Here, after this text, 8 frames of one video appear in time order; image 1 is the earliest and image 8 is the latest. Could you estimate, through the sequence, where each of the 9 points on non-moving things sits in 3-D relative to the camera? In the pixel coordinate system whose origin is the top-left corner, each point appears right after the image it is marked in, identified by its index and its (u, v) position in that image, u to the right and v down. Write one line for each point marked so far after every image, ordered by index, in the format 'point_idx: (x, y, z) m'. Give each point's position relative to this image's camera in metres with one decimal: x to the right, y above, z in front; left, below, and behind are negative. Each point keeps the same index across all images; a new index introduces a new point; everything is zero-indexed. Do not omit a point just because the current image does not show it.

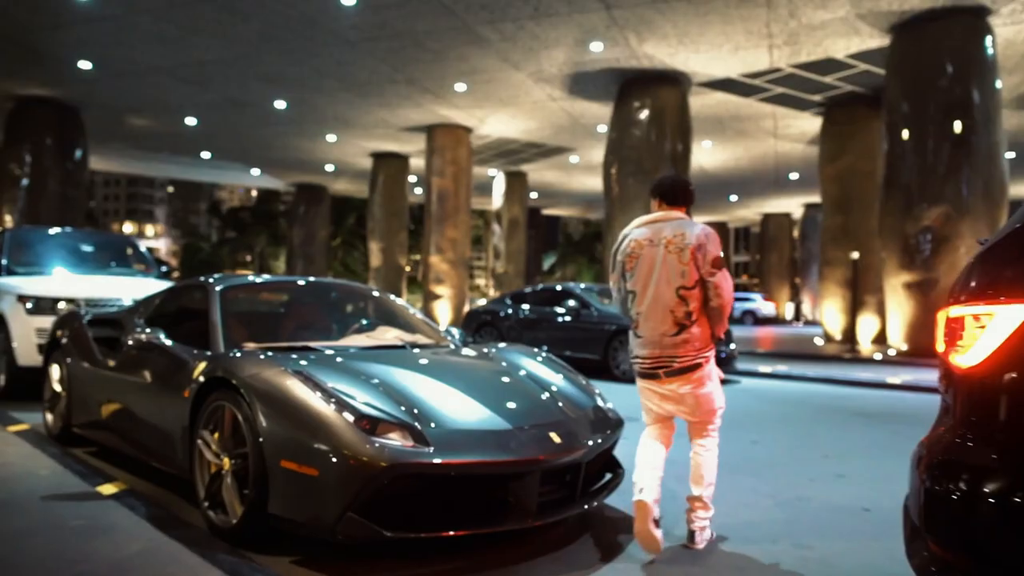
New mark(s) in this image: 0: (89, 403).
0: (-2.5, -0.7, +4.8) m
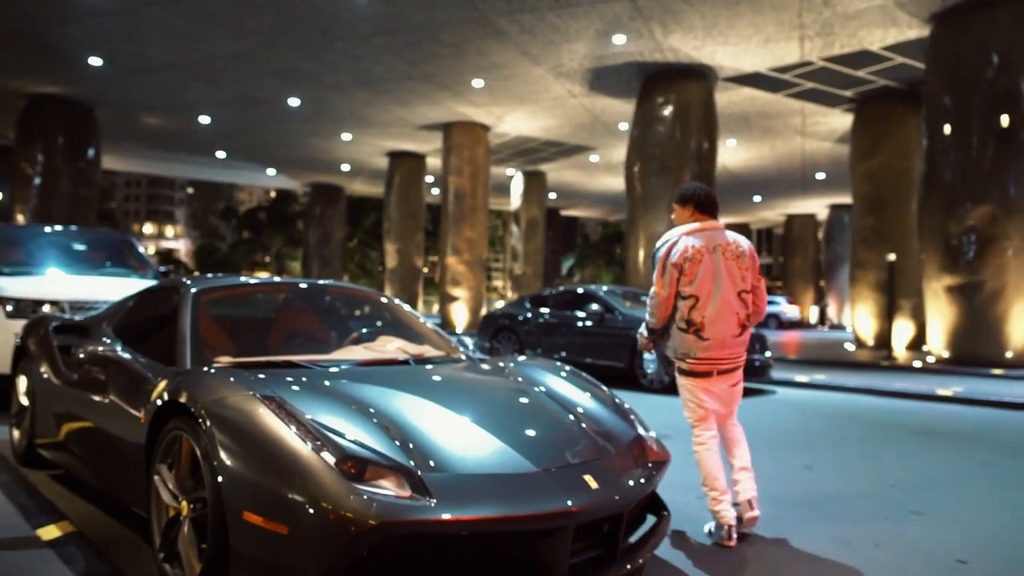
0: (-2.4, -0.7, +4.2) m
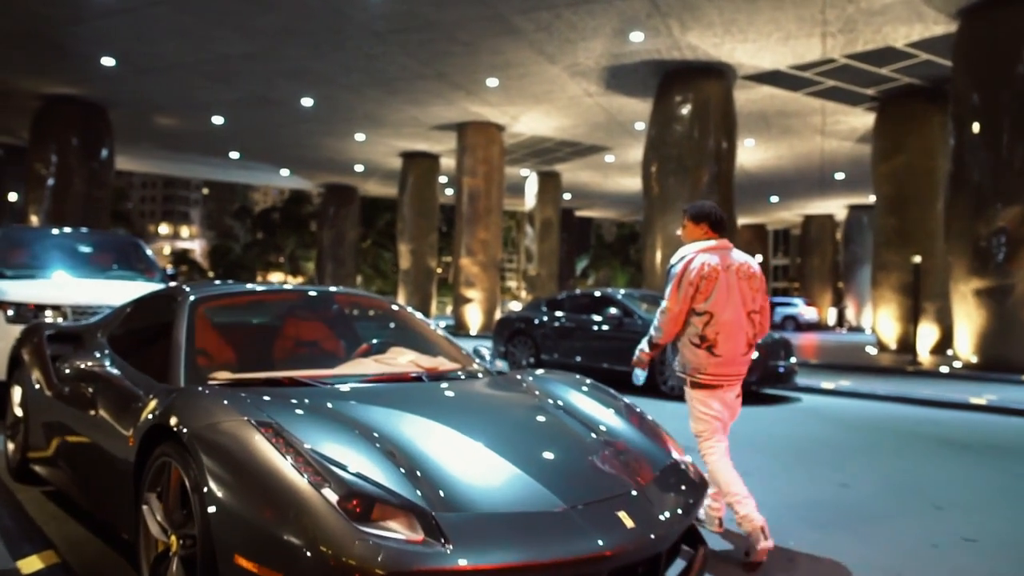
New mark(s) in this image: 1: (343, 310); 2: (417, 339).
0: (-2.3, -0.7, +3.9) m
1: (-0.9, -0.1, +4.3) m
2: (-0.5, -0.3, +4.2) m
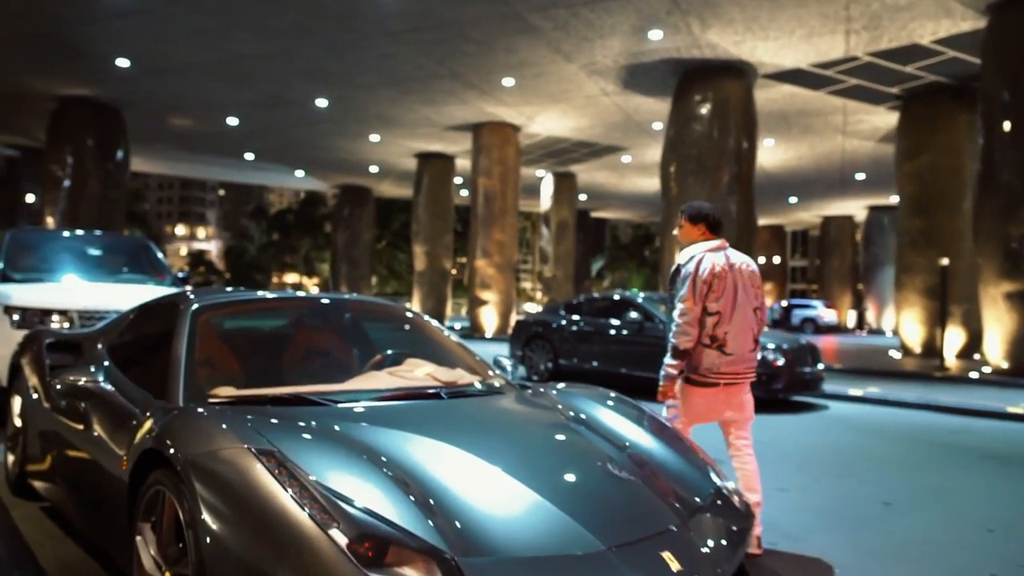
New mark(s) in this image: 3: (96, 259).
0: (-2.2, -0.8, +3.7) m
1: (-0.8, -0.2, +4.0) m
2: (-0.4, -0.3, +4.0) m
3: (-4.1, +0.3, +8.0) m
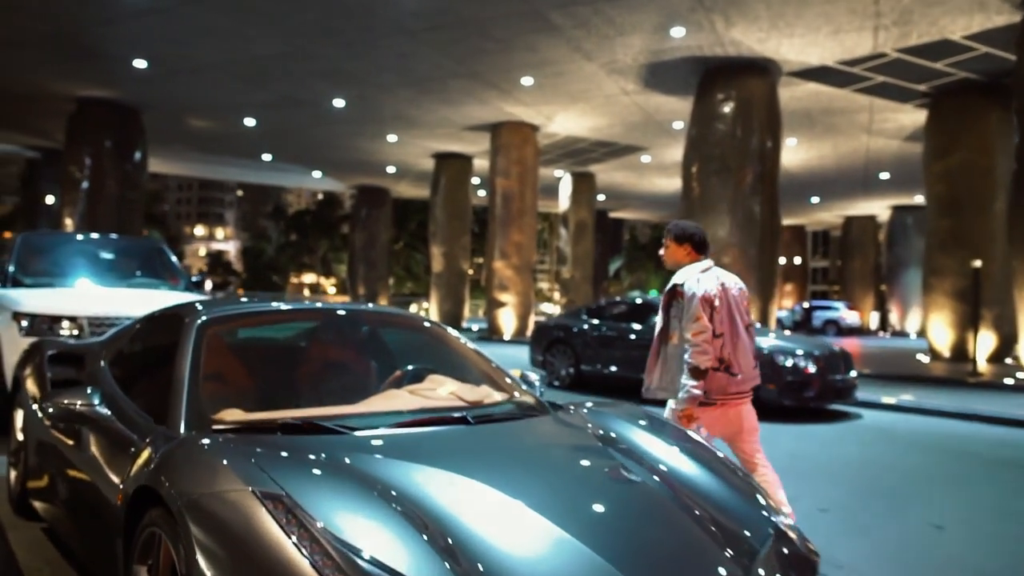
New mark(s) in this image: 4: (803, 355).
0: (-2.0, -0.8, +3.5) m
1: (-0.6, -0.2, +3.8) m
2: (-0.3, -0.3, +3.7) m
3: (-3.9, +0.2, +7.9) m
4: (+3.1, -0.7, +8.5) m
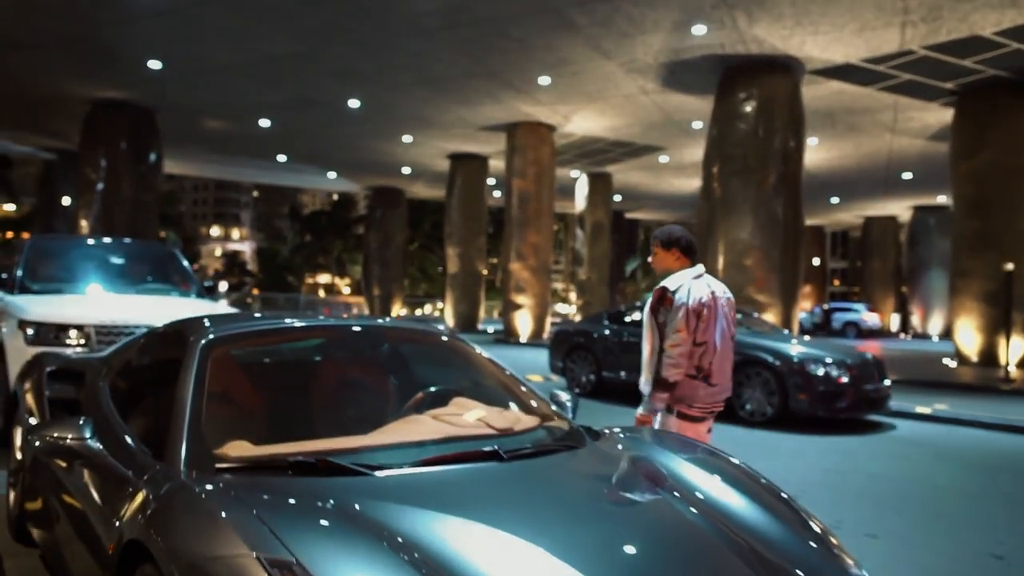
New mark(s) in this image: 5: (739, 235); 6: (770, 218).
0: (-1.9, -0.9, +3.3) m
1: (-0.5, -0.2, +3.5) m
2: (-0.1, -0.4, +3.5) m
3: (-3.7, +0.2, +7.7) m
4: (+3.3, -0.8, +8.2) m
5: (+4.5, +1.0, +16.0) m
6: (+5.1, +1.4, +15.9) m
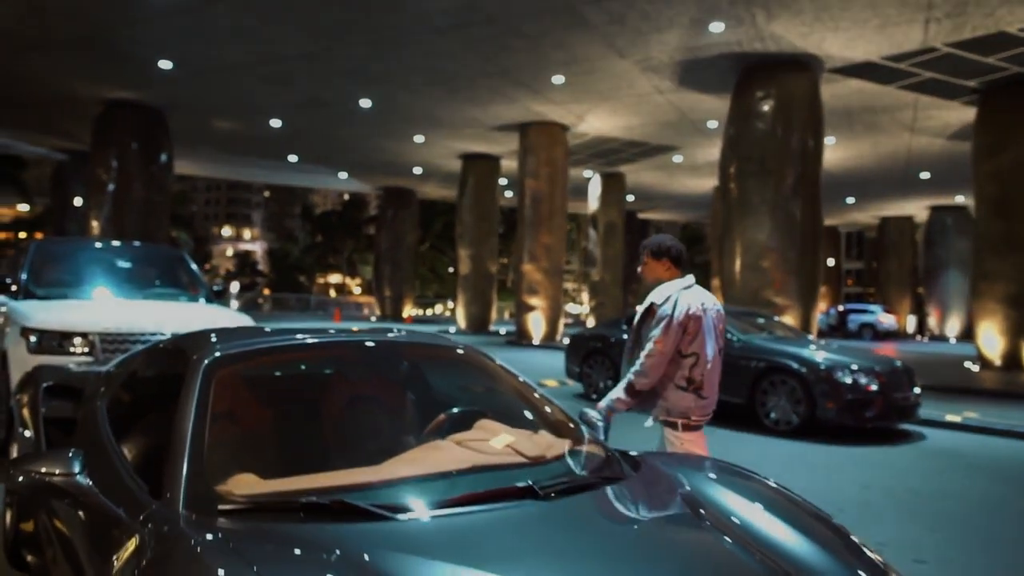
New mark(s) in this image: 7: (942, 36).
0: (-1.8, -0.9, +3.1) m
1: (-0.4, -0.3, +3.3) m
2: (0.0, -0.4, +3.2) m
3: (-3.6, +0.1, +7.5) m
4: (+3.4, -0.8, +7.9) m
5: (+4.7, +1.0, +15.7) m
6: (+5.3, +1.3, +15.5) m
7: (+7.4, +4.4, +14.0) m
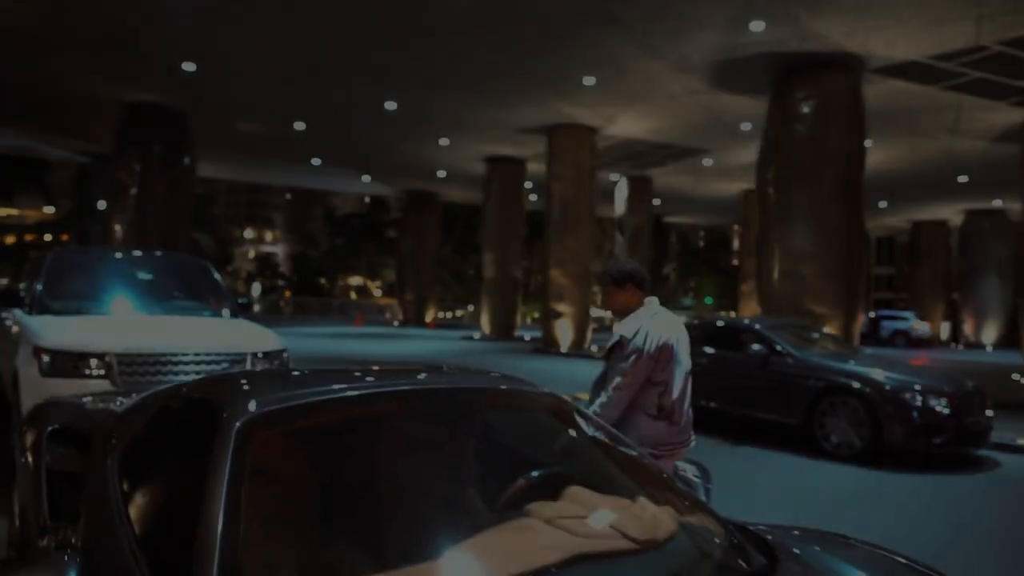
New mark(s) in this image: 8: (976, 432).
0: (-1.5, -1.0, +2.6) m
1: (-0.1, -0.4, +2.8) m
2: (+0.3, -0.6, +2.7) m
3: (-3.2, 0.0, +7.1) m
4: (+3.8, -1.0, +7.3) m
5: (+5.3, +0.8, +15.1) m
6: (+5.9, +1.2, +14.9) m
7: (+8.0, +4.2, +13.3) m
8: (+4.2, -1.3, +7.4) m
